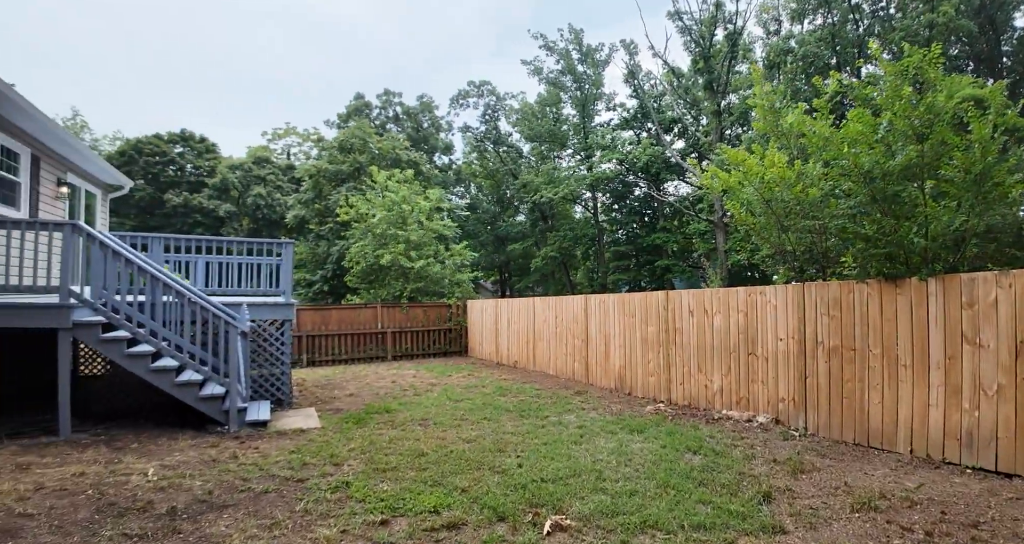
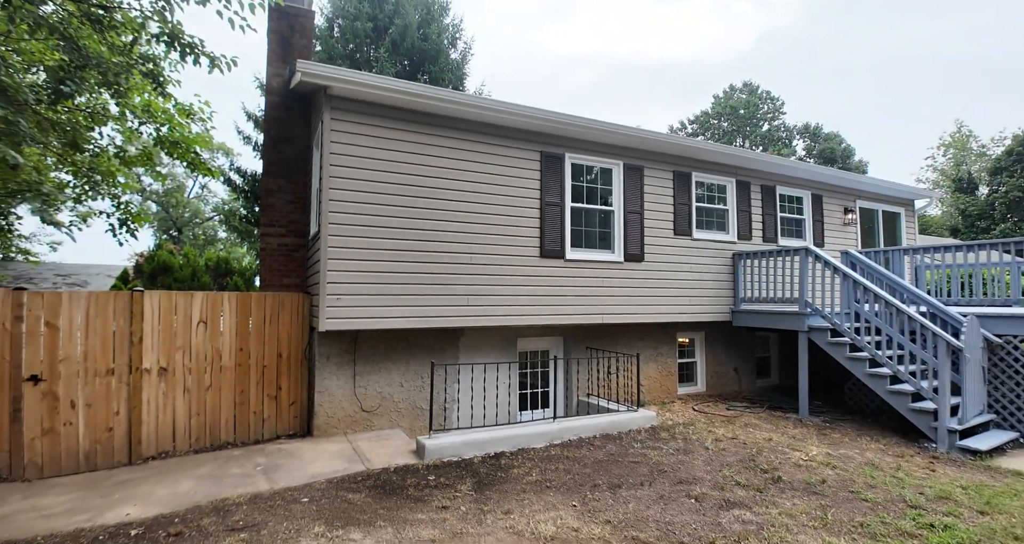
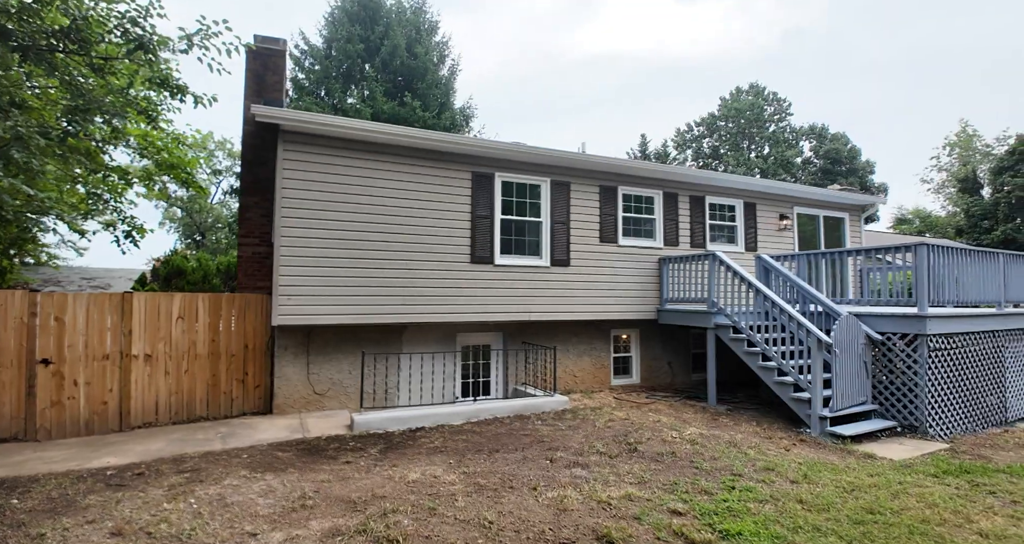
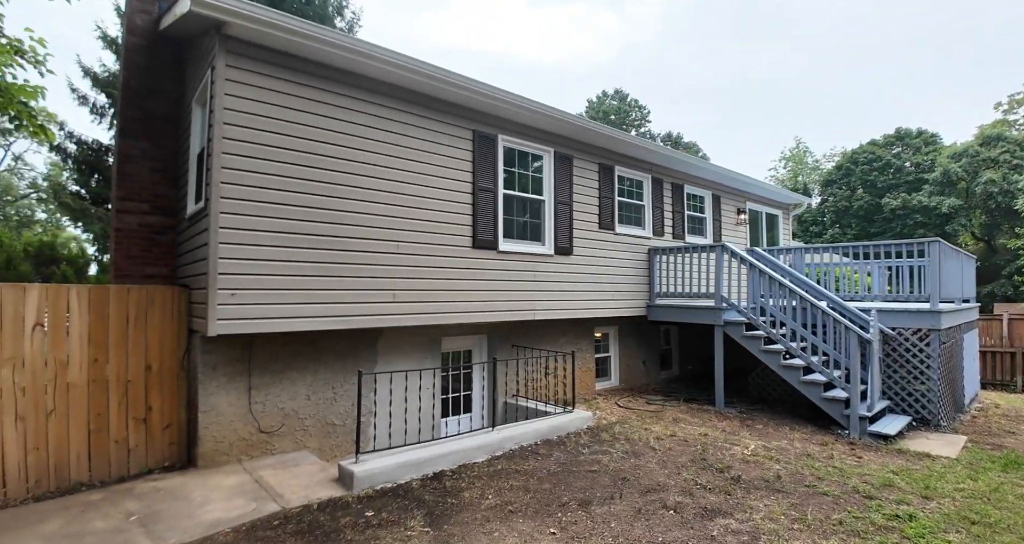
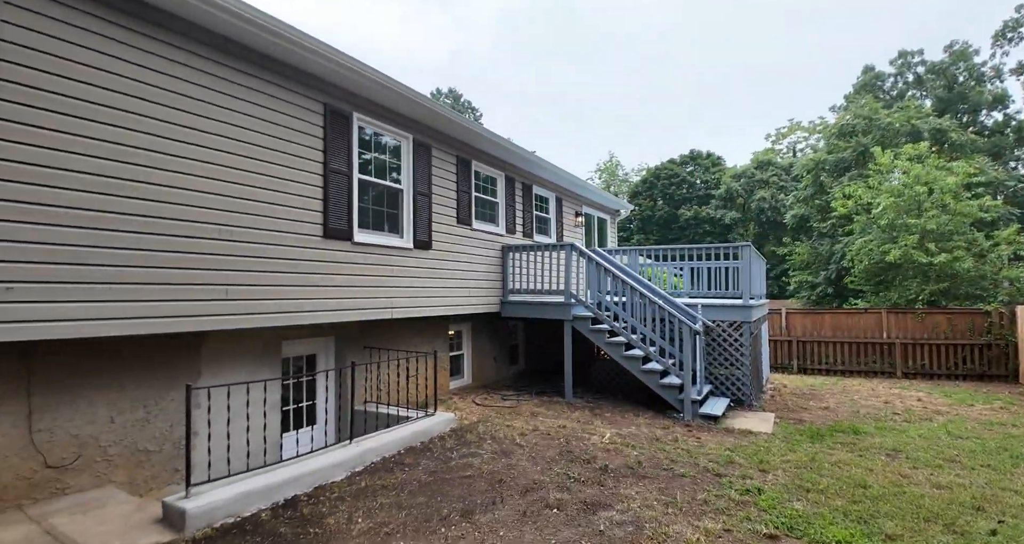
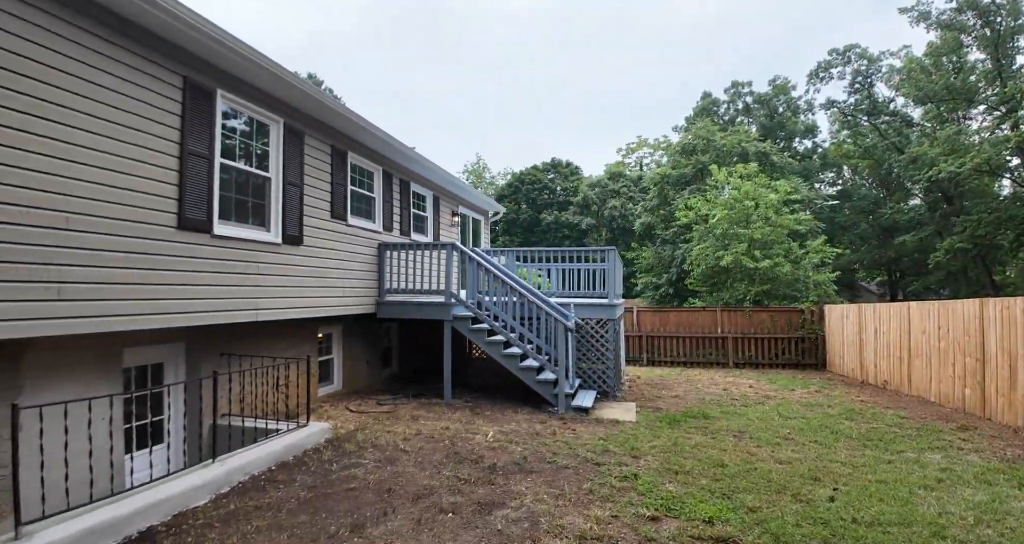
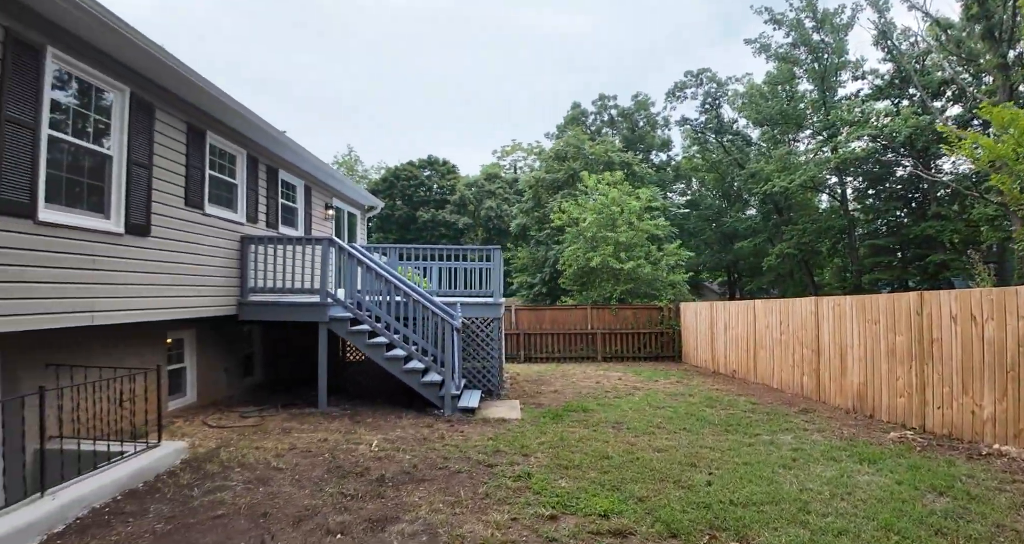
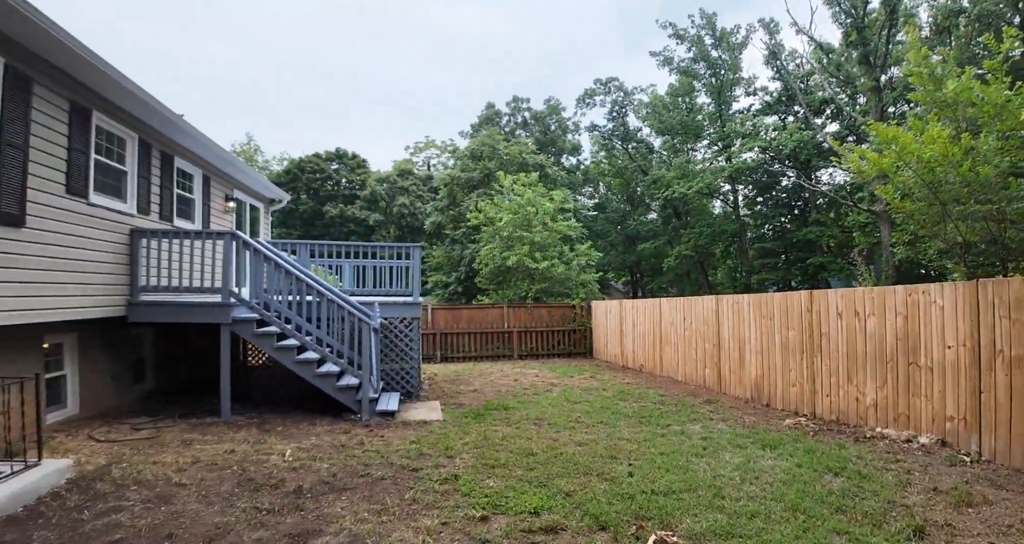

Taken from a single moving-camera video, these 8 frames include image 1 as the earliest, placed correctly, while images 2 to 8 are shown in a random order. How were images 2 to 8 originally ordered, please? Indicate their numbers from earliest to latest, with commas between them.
8, 7, 6, 5, 4, 2, 3
